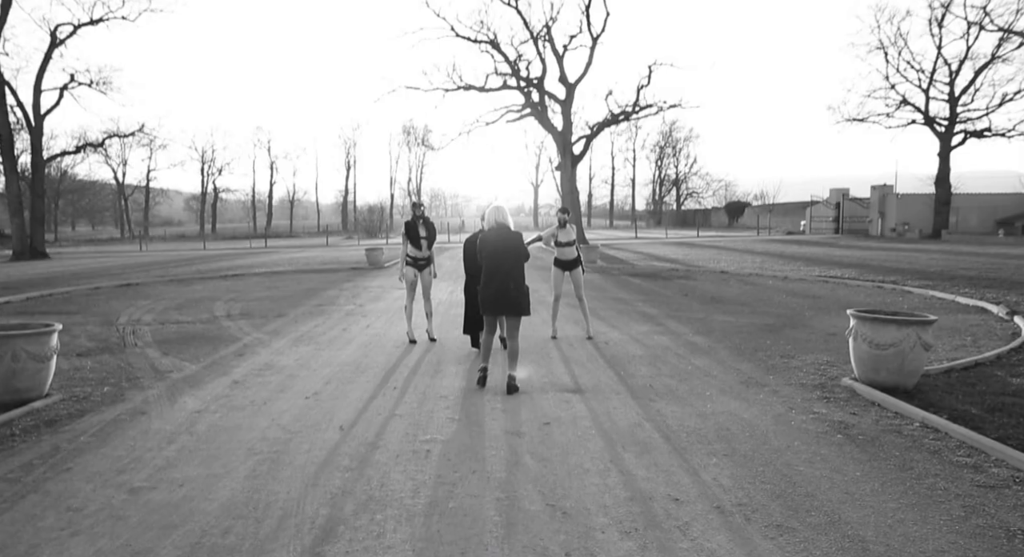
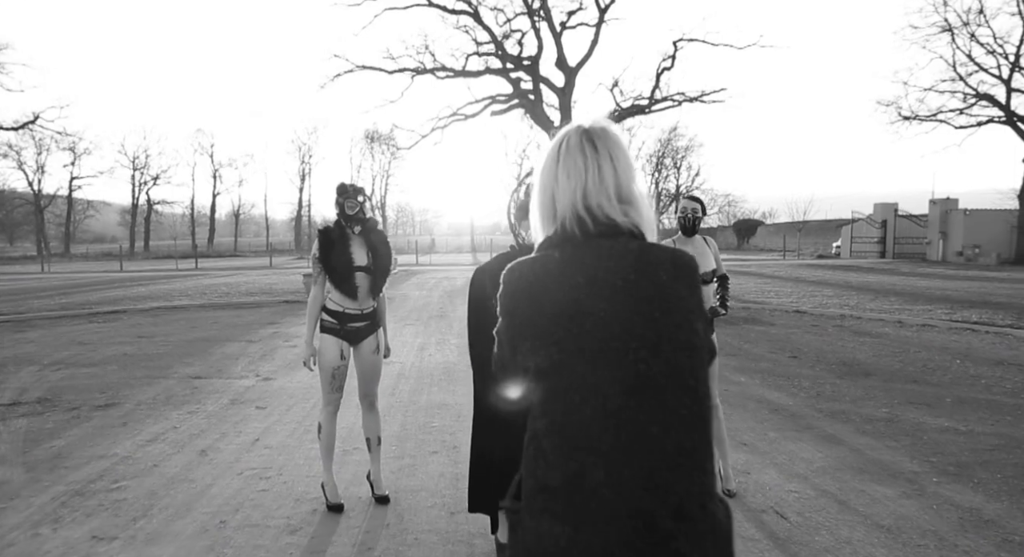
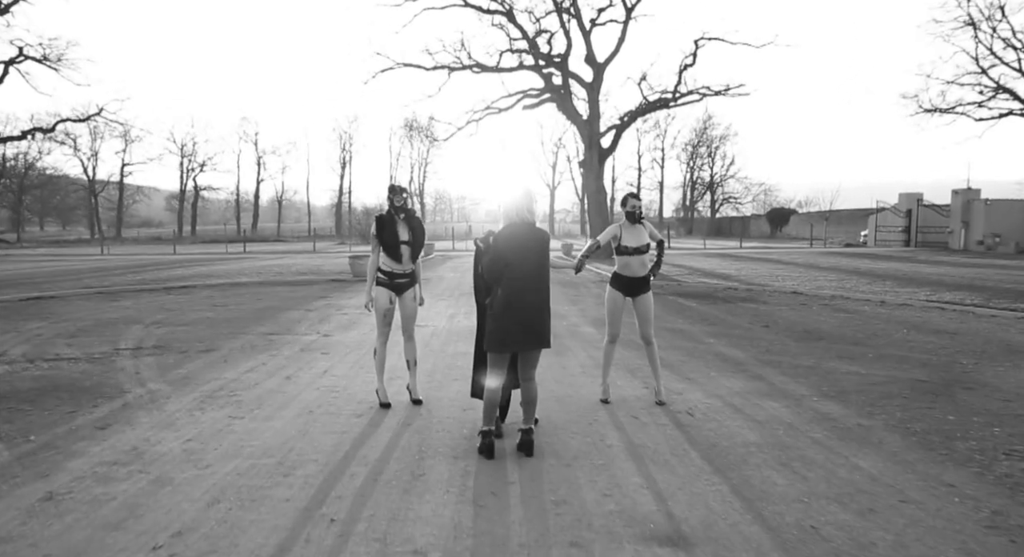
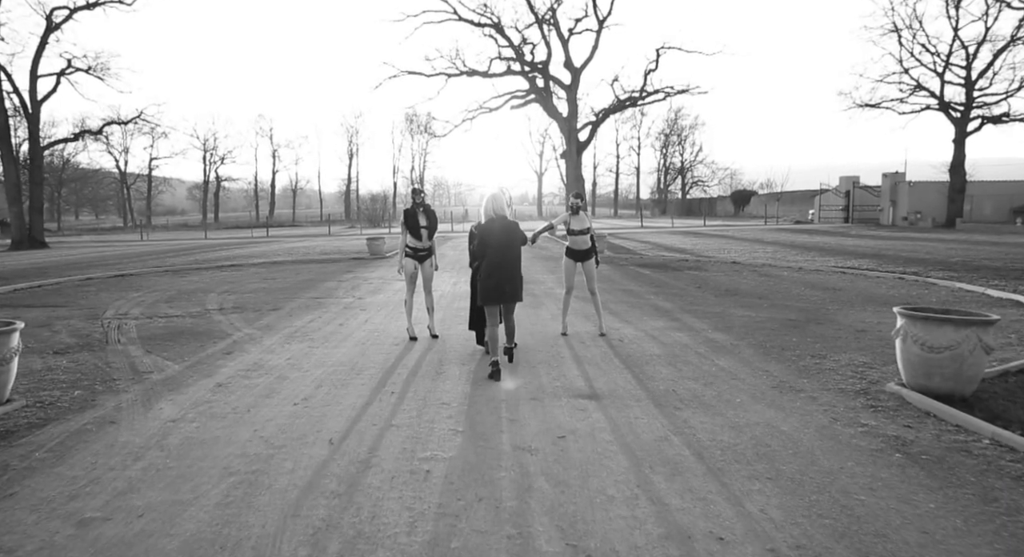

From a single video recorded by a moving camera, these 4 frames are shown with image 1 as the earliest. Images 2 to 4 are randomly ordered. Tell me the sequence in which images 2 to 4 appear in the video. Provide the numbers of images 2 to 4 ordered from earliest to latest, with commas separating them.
4, 3, 2
